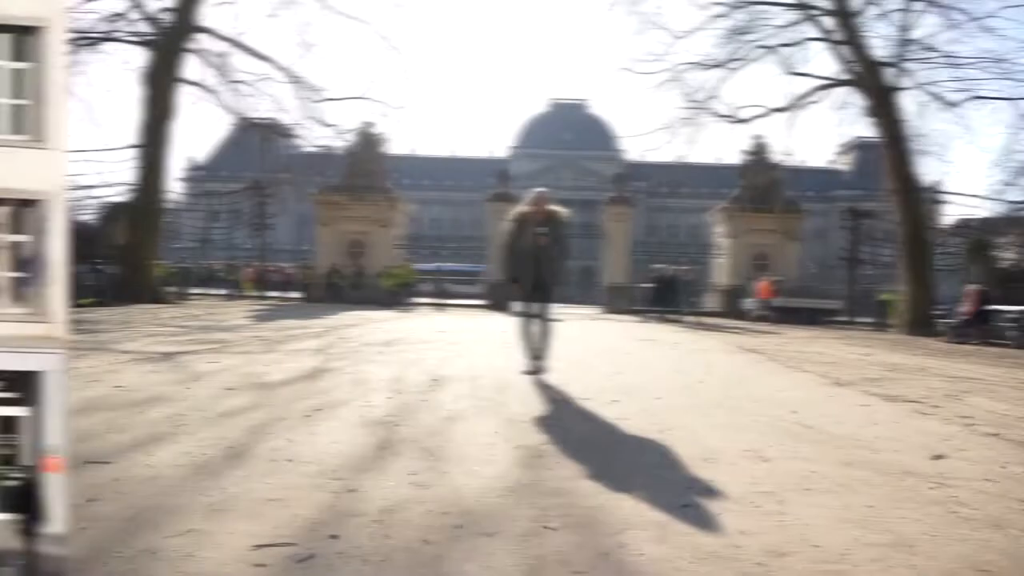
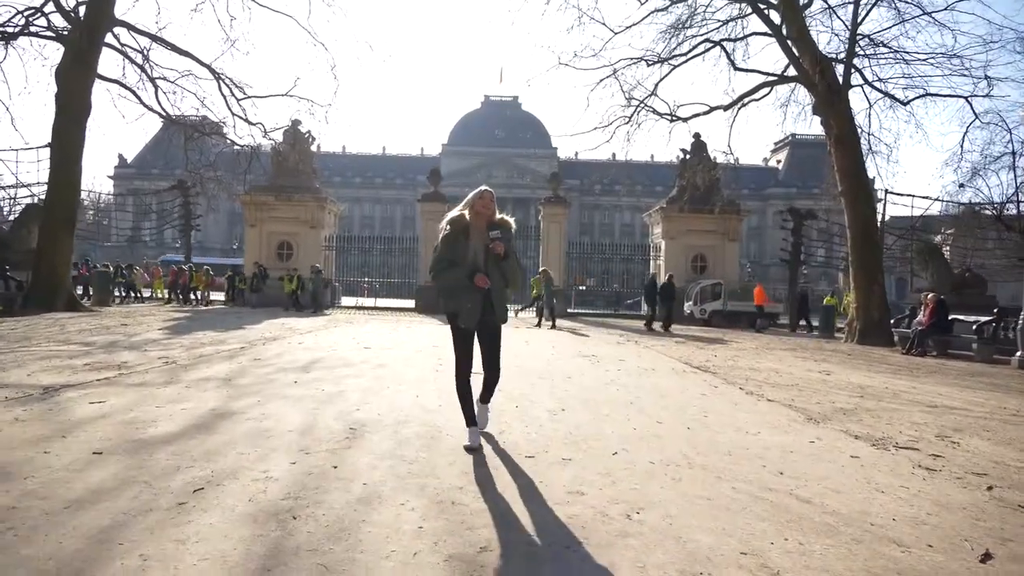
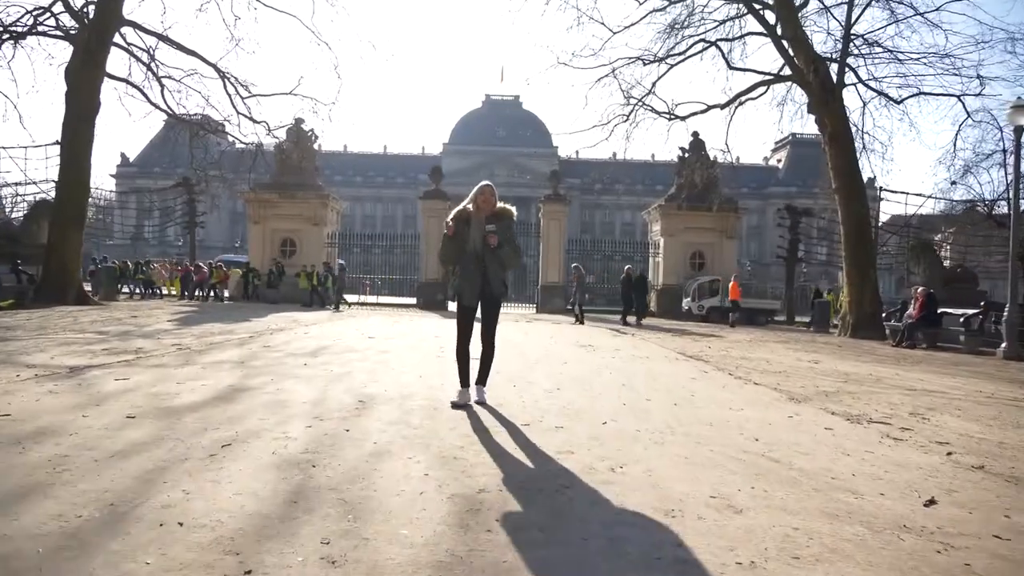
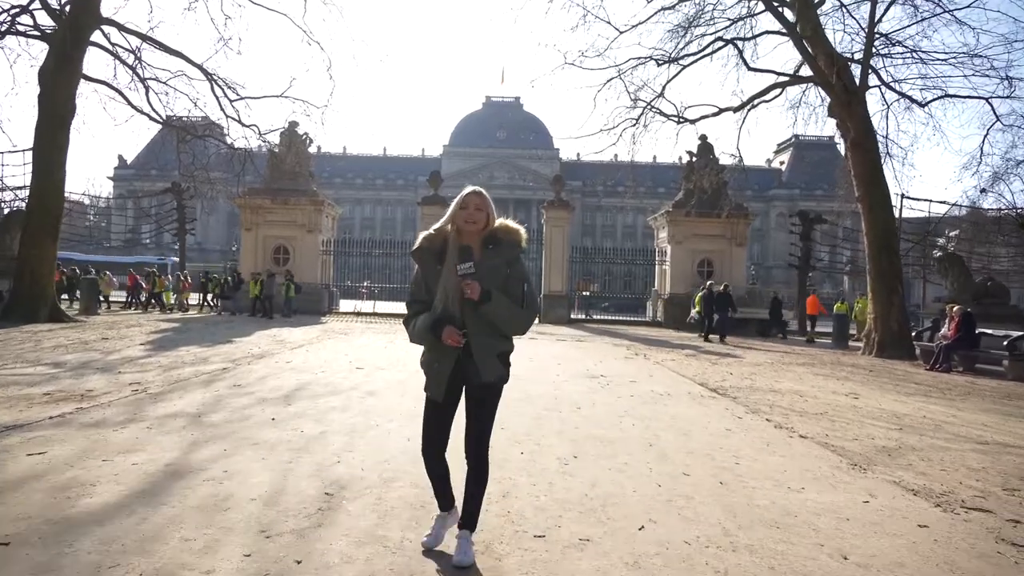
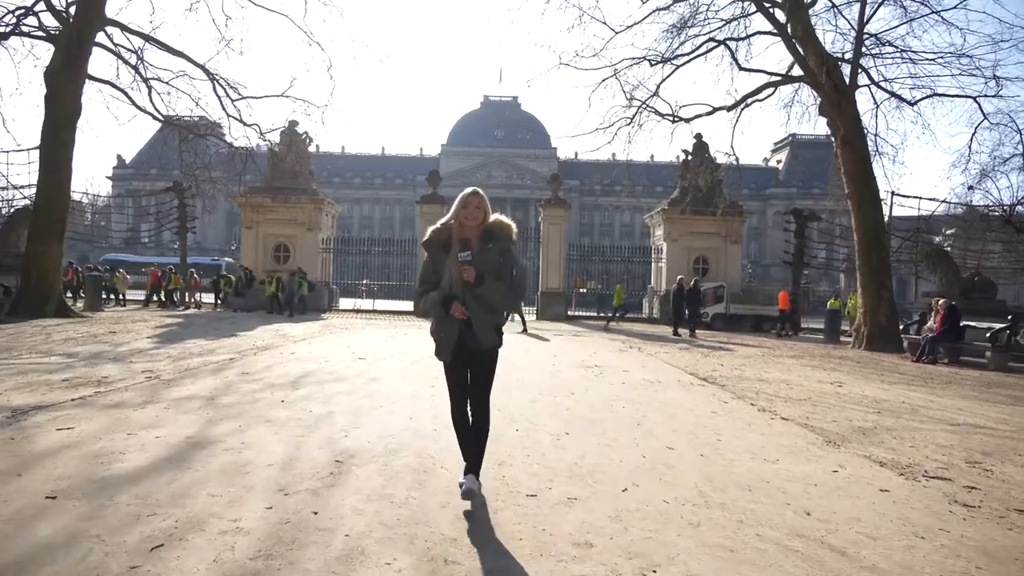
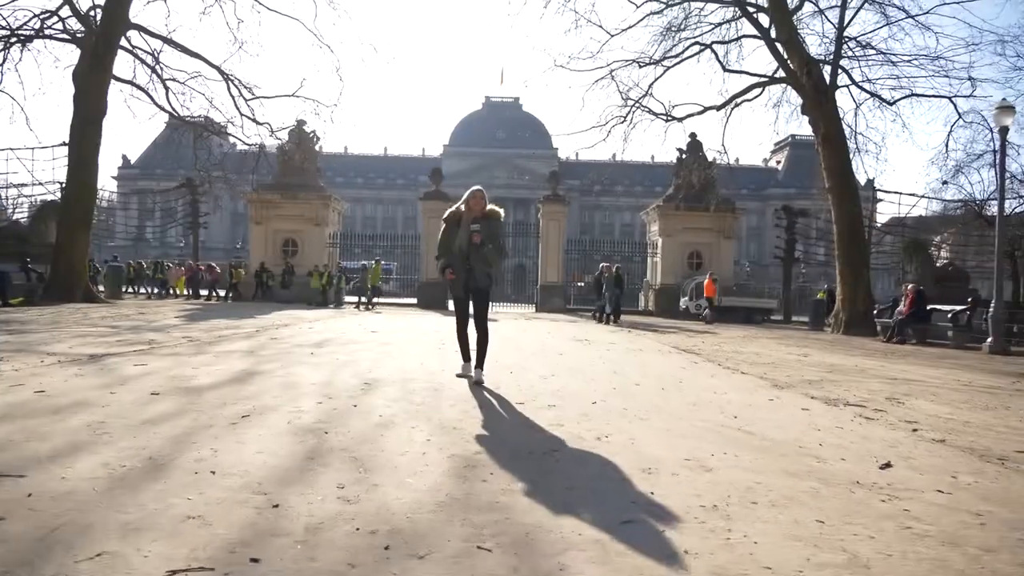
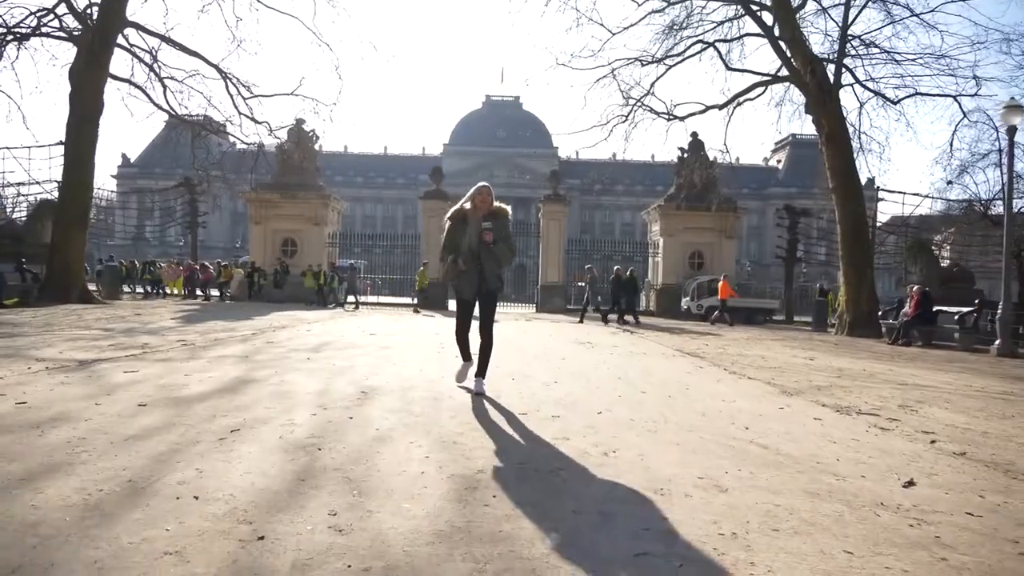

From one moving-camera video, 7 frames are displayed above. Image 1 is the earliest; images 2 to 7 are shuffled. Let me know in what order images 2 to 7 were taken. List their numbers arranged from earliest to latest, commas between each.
6, 7, 3, 2, 5, 4
